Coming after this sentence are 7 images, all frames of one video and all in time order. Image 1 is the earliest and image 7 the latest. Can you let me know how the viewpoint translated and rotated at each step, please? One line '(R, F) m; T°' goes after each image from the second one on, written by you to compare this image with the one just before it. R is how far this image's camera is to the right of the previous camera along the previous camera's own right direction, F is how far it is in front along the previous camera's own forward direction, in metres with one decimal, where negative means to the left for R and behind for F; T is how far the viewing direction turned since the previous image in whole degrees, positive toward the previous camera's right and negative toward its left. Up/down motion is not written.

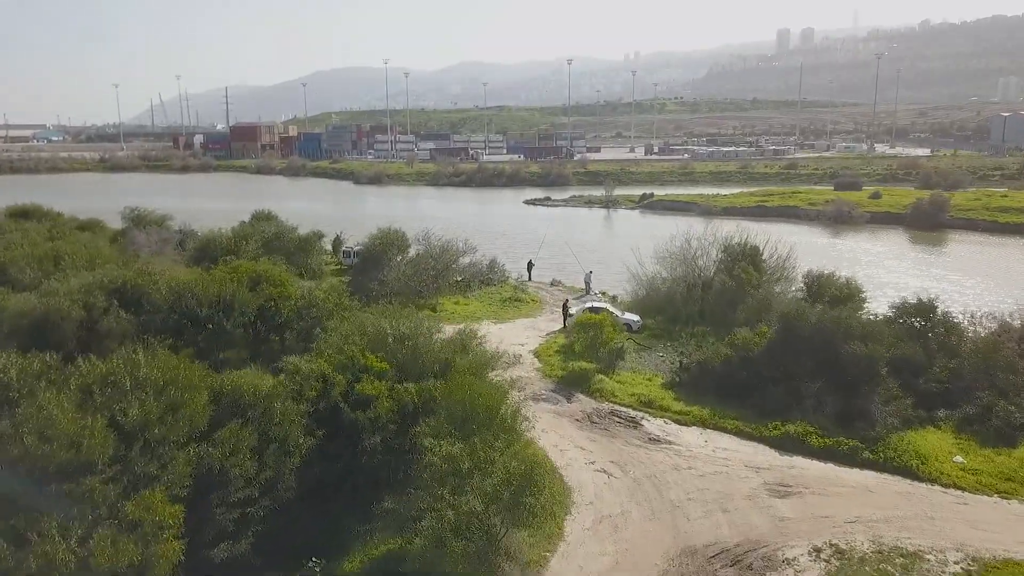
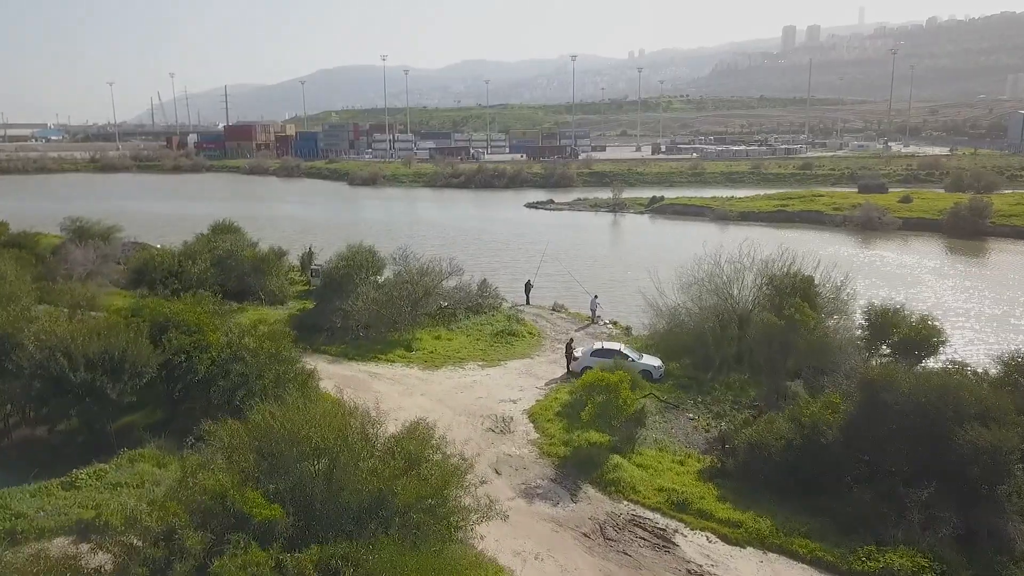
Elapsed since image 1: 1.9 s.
(+0.3, +3.7) m; 0°
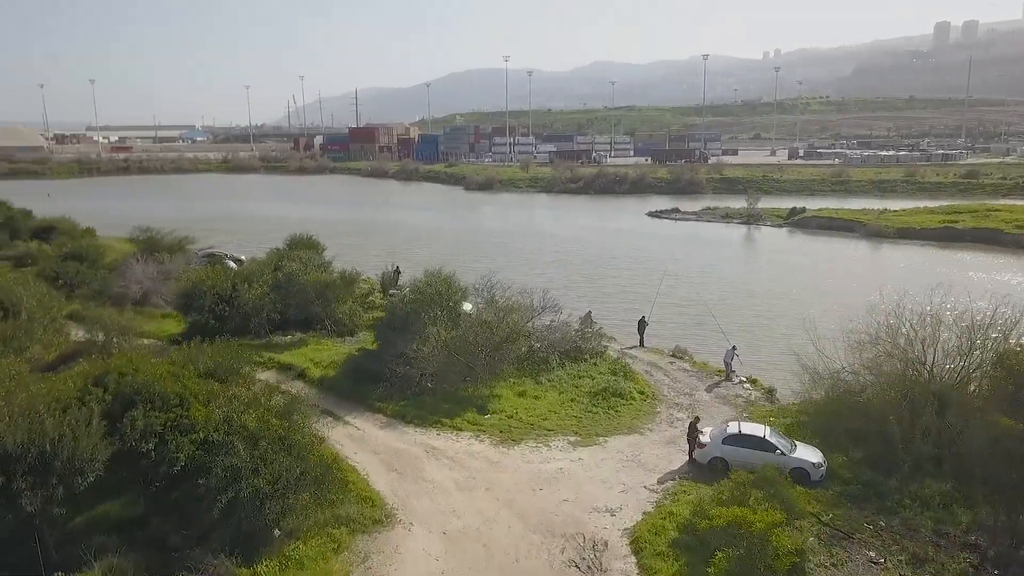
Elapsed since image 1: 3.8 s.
(+0.2, +3.8) m; -9°
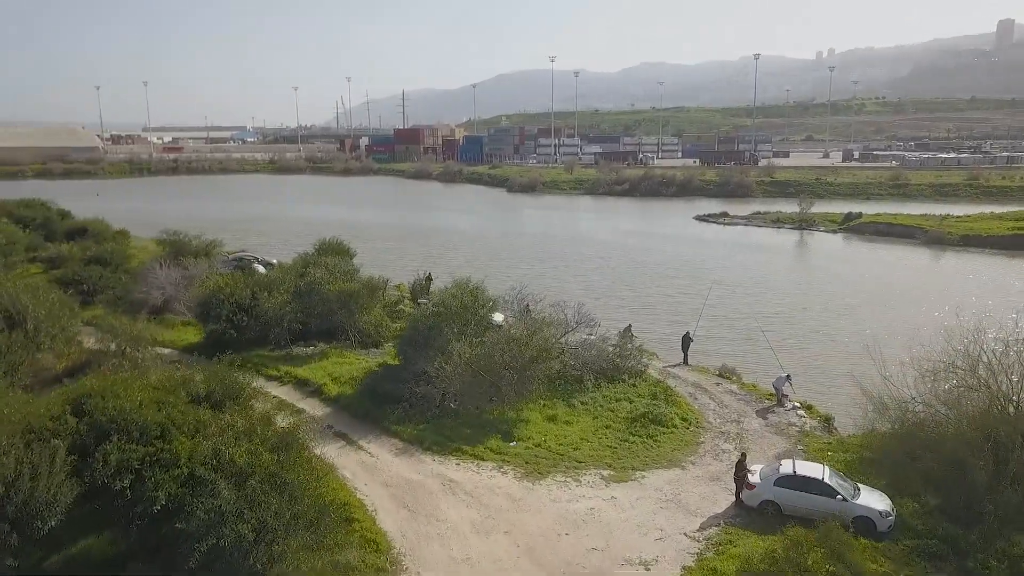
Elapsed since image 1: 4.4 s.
(+0.2, +1.1) m; -3°
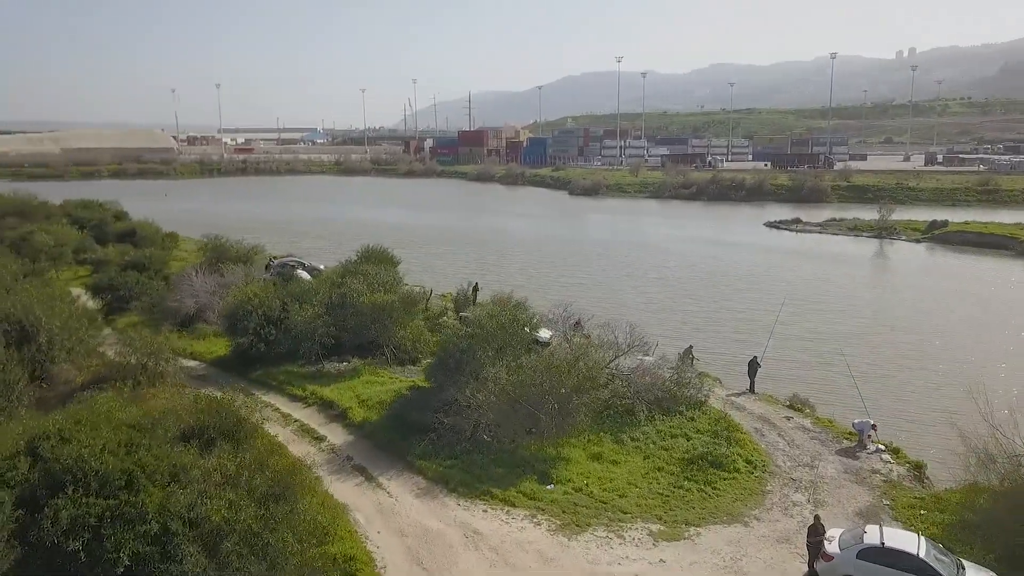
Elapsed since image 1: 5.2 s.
(+0.3, +1.4) m; -5°
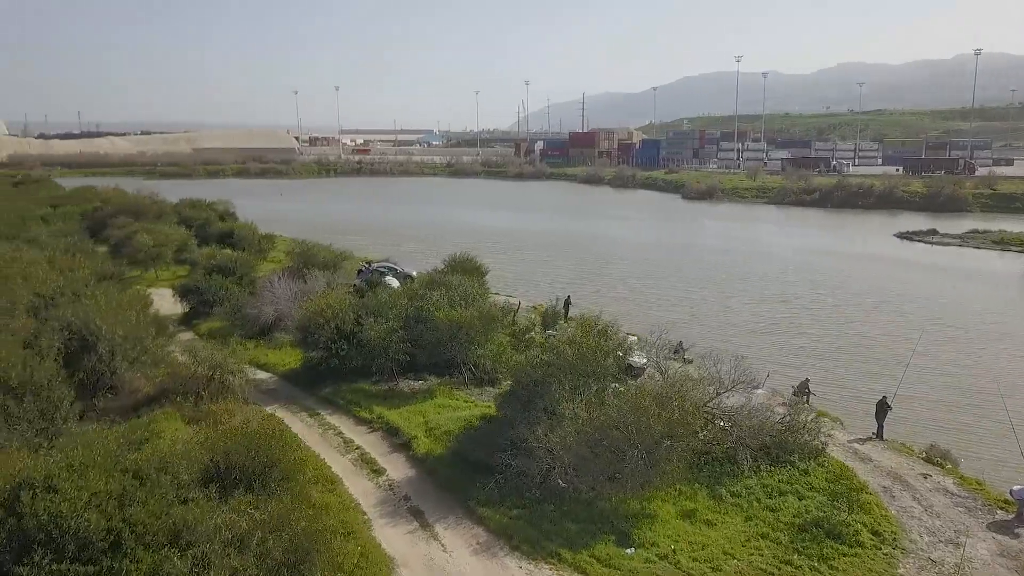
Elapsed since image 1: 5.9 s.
(+0.3, +1.5) m; -8°
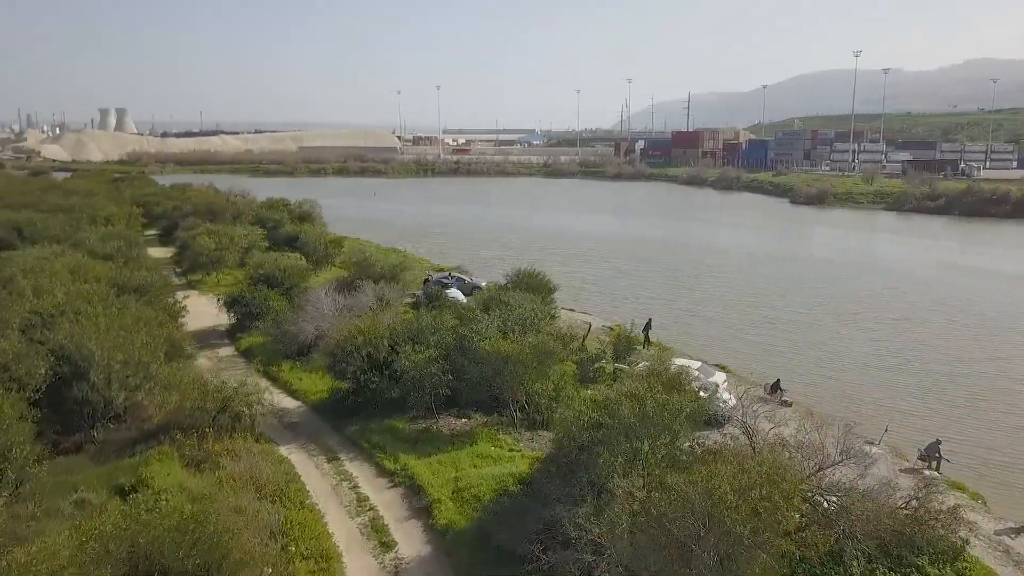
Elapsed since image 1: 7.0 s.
(+0.6, +2.2) m; -7°
